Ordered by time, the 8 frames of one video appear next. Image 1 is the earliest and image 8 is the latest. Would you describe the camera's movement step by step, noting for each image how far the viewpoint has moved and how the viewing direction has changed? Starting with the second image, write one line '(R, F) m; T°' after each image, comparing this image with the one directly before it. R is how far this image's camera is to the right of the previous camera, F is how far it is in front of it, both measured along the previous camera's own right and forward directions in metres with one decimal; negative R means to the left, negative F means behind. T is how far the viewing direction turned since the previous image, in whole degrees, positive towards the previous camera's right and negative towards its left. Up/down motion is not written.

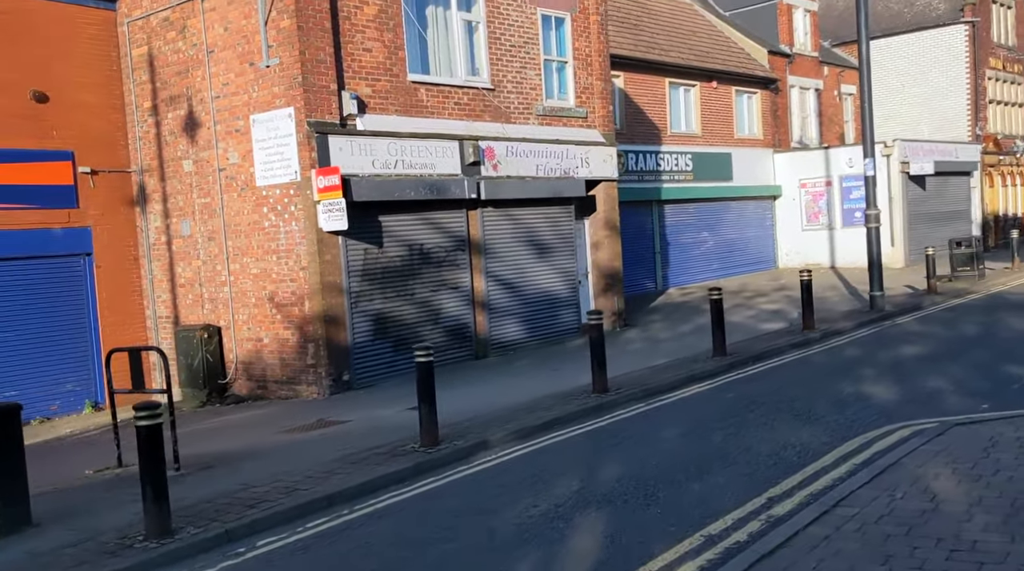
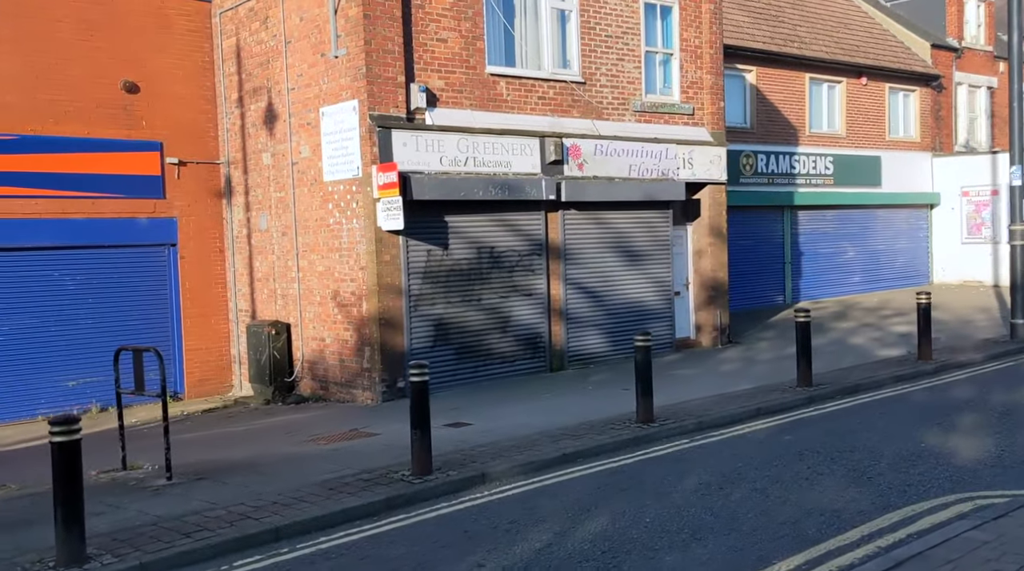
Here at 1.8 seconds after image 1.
(+1.2, +1.1) m; -9°
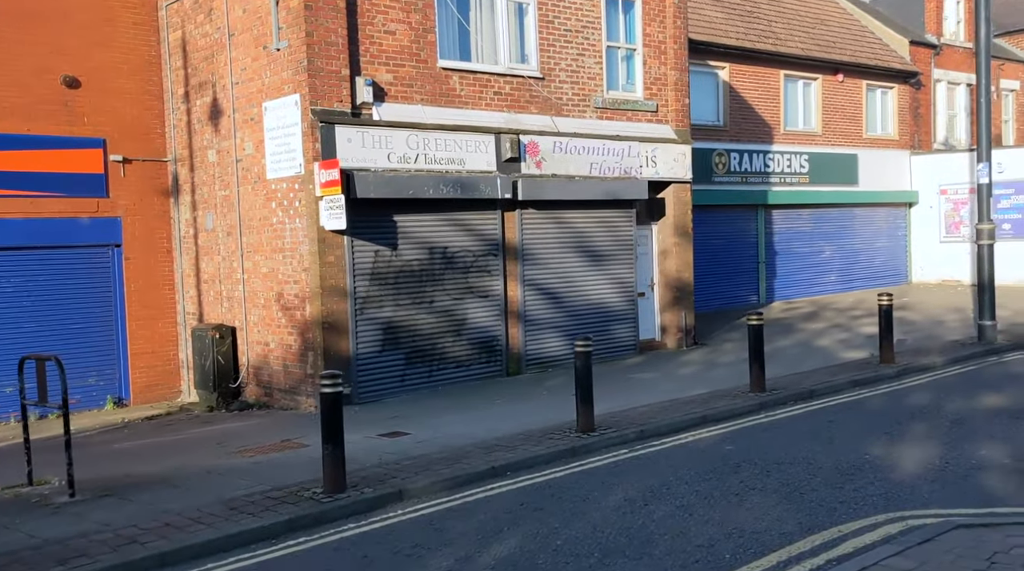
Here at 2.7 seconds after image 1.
(+0.5, +0.5) m; 0°
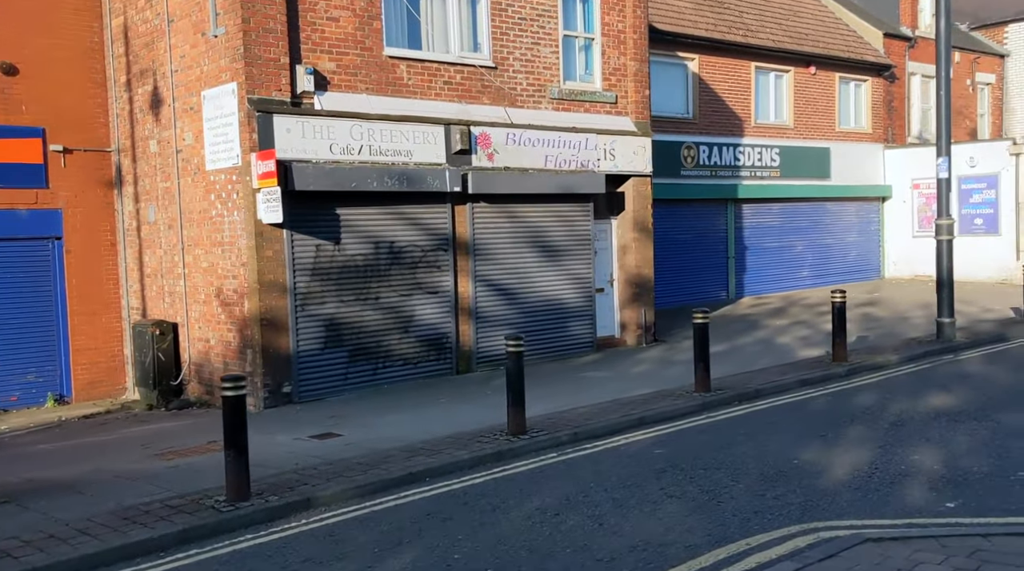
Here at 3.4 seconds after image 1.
(+0.5, +0.4) m; +1°
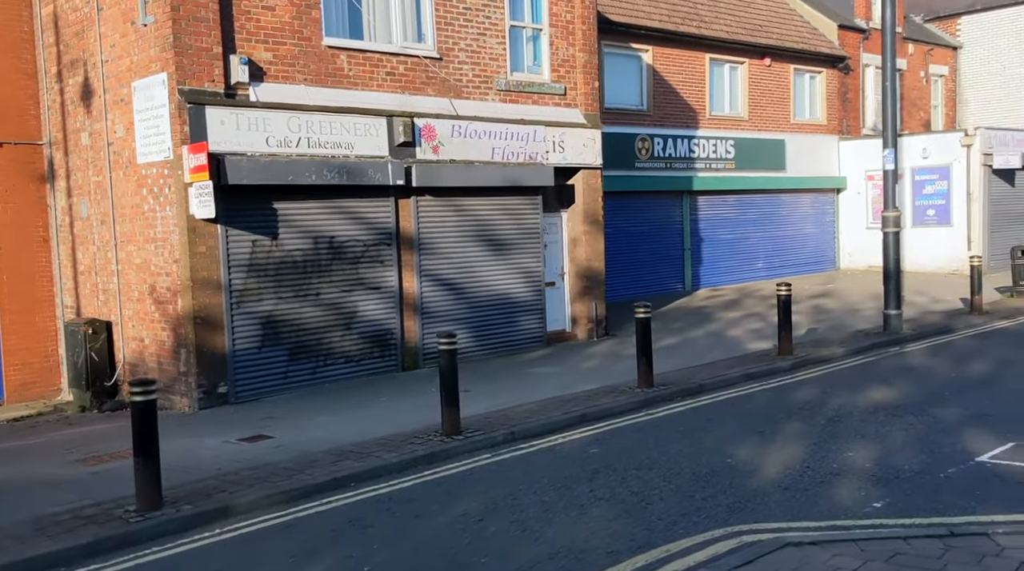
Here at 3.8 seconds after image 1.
(+0.3, +0.3) m; +2°
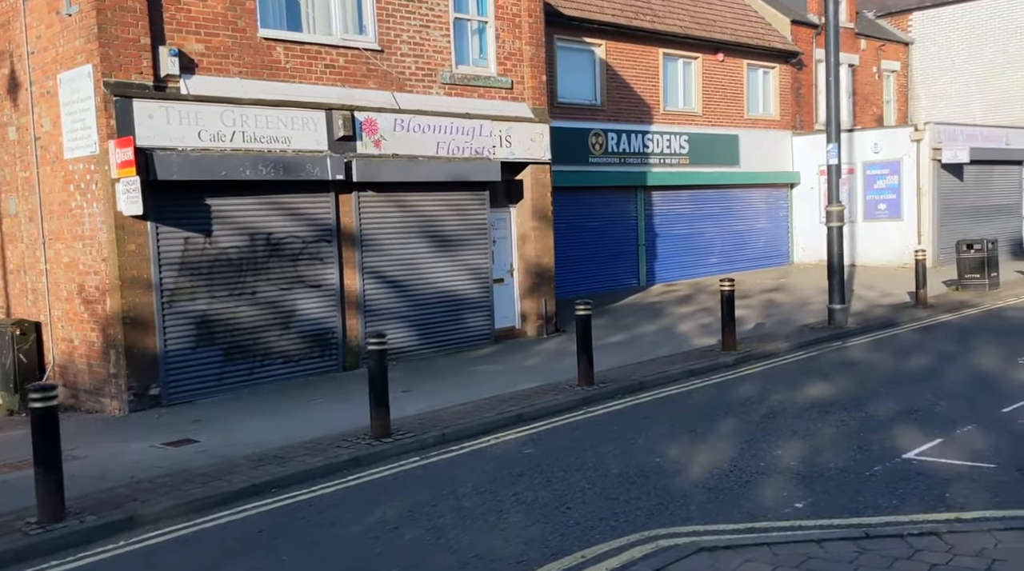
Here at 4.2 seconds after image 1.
(+0.3, +0.3) m; +2°
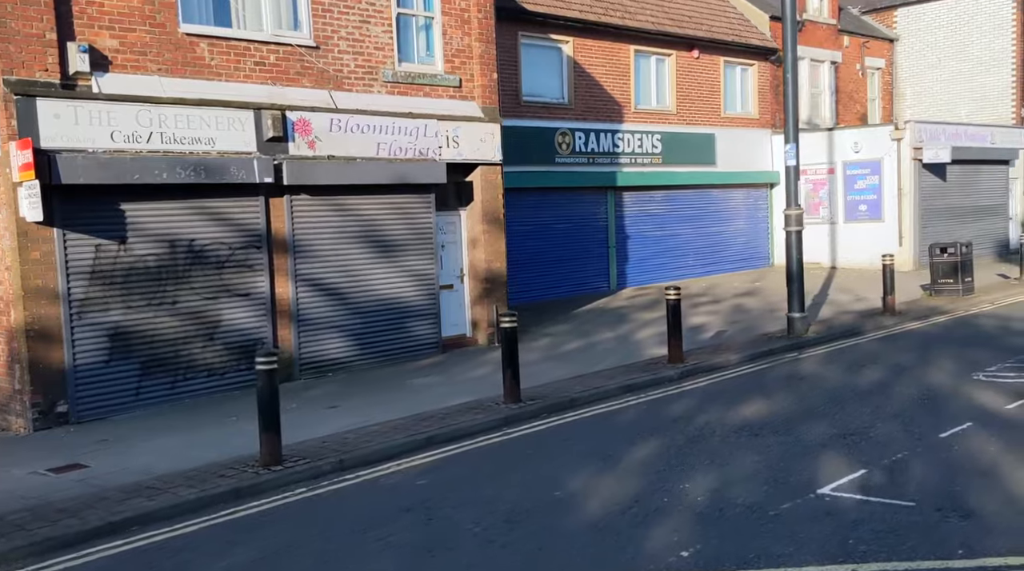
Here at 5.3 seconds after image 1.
(+0.7, +0.7) m; 0°
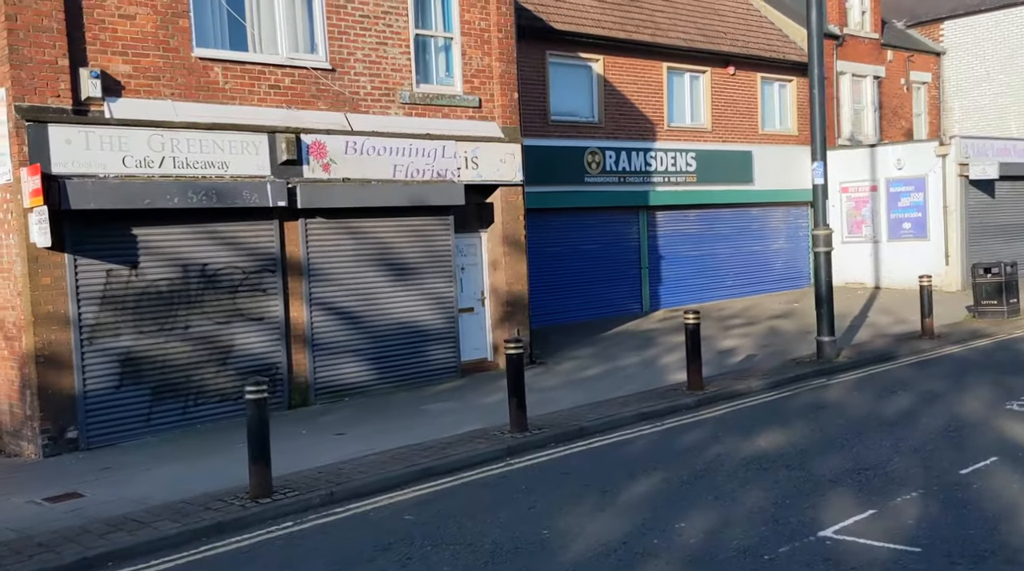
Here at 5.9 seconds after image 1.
(+0.4, +0.2) m; -3°
